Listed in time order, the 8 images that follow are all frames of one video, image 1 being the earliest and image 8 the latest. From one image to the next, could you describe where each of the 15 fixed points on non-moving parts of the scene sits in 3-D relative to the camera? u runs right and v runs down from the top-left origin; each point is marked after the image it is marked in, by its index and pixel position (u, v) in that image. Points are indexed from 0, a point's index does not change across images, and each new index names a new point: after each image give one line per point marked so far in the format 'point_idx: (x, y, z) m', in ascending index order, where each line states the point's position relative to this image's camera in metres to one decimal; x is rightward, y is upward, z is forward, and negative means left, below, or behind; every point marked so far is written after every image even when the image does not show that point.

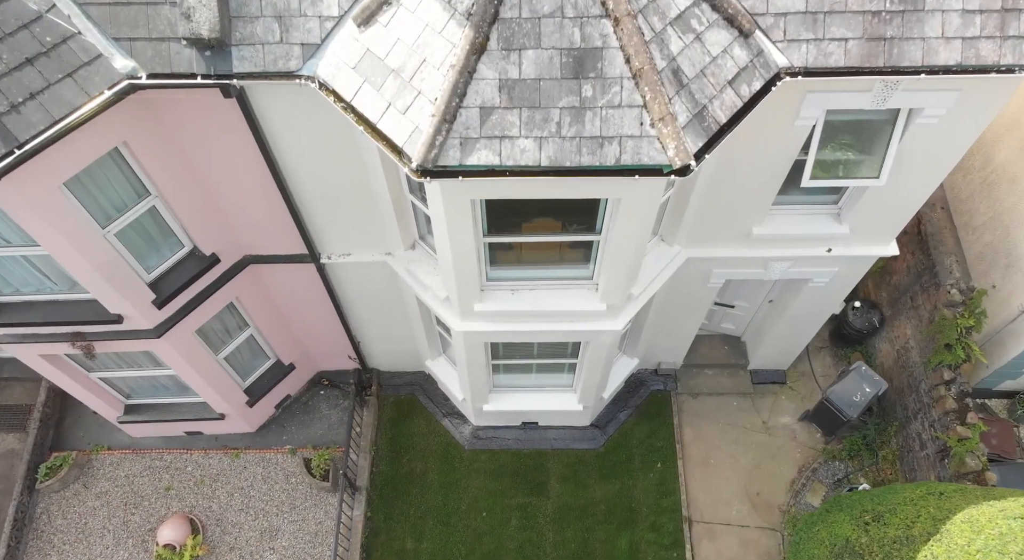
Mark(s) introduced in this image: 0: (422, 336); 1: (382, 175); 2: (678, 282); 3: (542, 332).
0: (-1.4, -0.9, +9.4) m
1: (-1.3, +1.1, +6.2) m
2: (+2.2, 0.0, +8.2) m
3: (+0.4, -0.6, +7.4) m
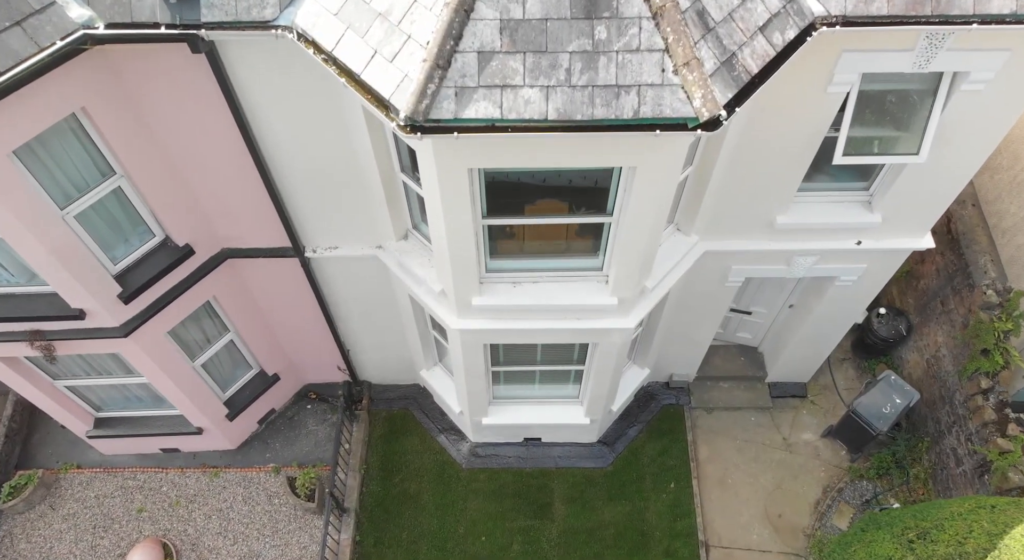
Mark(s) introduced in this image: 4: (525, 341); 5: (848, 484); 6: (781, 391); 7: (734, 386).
0: (-1.4, -0.9, +8.8) m
1: (-1.3, +1.2, +5.6) m
2: (+2.2, 0.0, +7.6) m
3: (+0.4, -0.6, +6.7) m
4: (+0.2, -0.7, +6.9) m
5: (+5.2, -3.2, +9.6) m
6: (+4.6, -1.9, +10.4) m
7: (+3.8, -1.8, +10.4) m
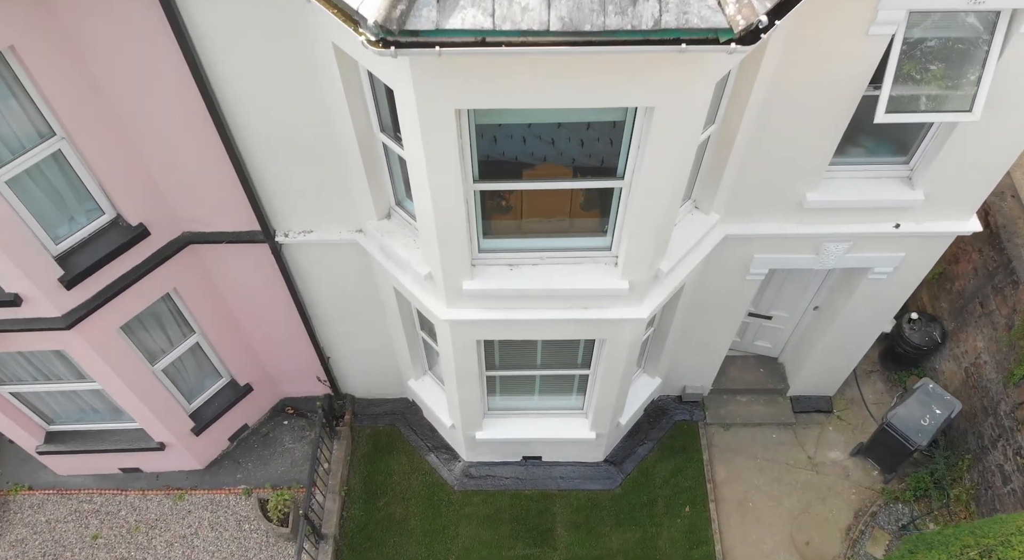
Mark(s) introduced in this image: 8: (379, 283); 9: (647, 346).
0: (-1.4, -0.9, +7.9) m
1: (-1.3, +1.4, +4.9) m
2: (+2.2, +0.1, +6.8) m
3: (+0.3, -0.4, +5.9) m
4: (+0.1, -0.6, +6.1) m
5: (+5.2, -3.2, +8.6) m
6: (+4.5, -1.9, +9.5) m
7: (+3.7, -1.9, +9.5) m
8: (-1.5, 0.0, +6.8) m
9: (+1.8, -0.8, +7.9) m
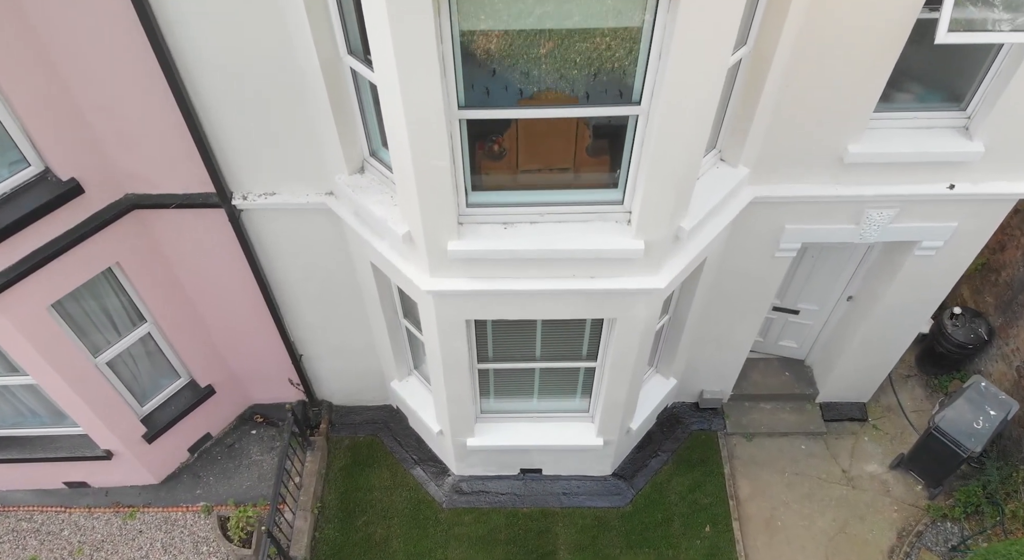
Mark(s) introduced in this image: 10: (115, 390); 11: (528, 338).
0: (-1.5, -0.7, +7.0) m
1: (-1.4, +1.8, +4.1) m
2: (+2.1, +0.3, +5.9) m
3: (+0.3, -0.1, +5.0) m
4: (+0.1, -0.3, +5.2) m
5: (+5.1, -3.0, +7.6) m
6: (+4.5, -1.8, +8.5) m
7: (+3.7, -1.8, +8.6) m
8: (-1.5, +0.2, +5.9) m
9: (+1.7, -0.7, +7.0) m
10: (-4.3, -1.2, +6.7) m
11: (+0.2, -0.6, +6.1) m
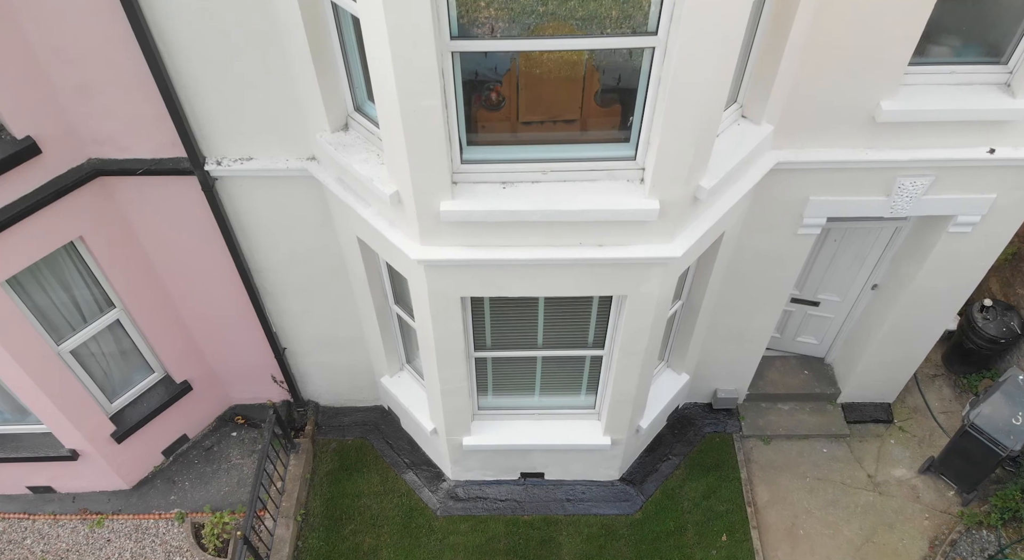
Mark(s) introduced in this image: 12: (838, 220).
0: (-1.5, -0.5, +6.5) m
1: (-1.4, +2.0, +3.7) m
2: (+2.1, +0.5, +5.4) m
3: (+0.3, +0.1, +4.5) m
4: (+0.1, -0.1, +4.7) m
5: (+5.1, -2.9, +7.0) m
6: (+4.5, -1.7, +8.0) m
7: (+3.7, -1.7, +8.0) m
8: (-1.5, +0.4, +5.4) m
9: (+1.7, -0.5, +6.5) m
10: (-4.3, -1.0, +6.2) m
11: (+0.2, -0.4, +5.6) m
12: (+3.3, +0.6, +6.2) m
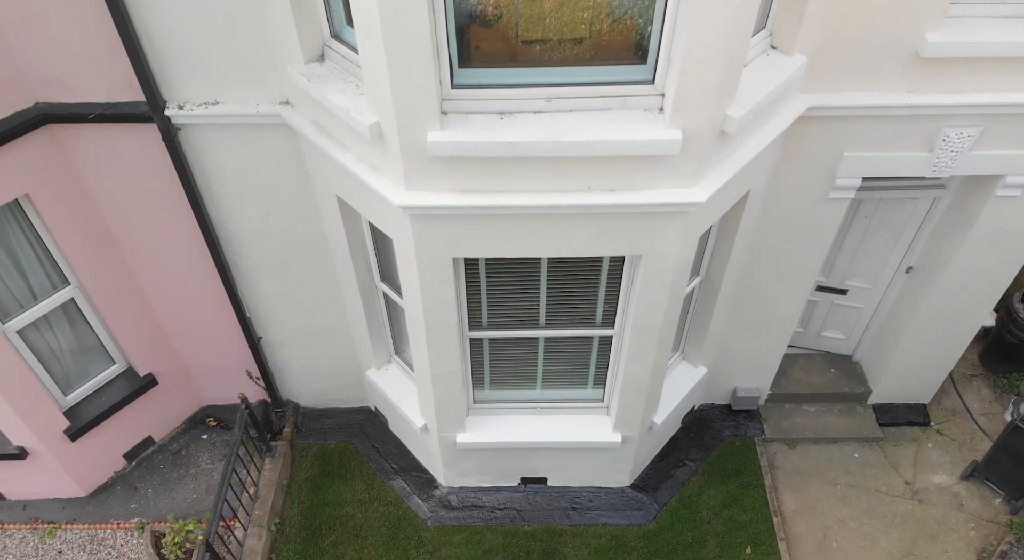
0: (-1.5, -0.3, +5.9) m
1: (-1.4, +2.4, +3.2) m
2: (+2.1, +0.8, +4.9) m
3: (+0.3, +0.4, +3.9) m
4: (+0.1, +0.2, +4.1) m
5: (+5.1, -2.7, +6.2) m
6: (+4.5, -1.6, +7.3) m
7: (+3.7, -1.5, +7.3) m
8: (-1.5, +0.7, +4.8) m
9: (+1.7, -0.3, +5.9) m
10: (-4.4, -0.8, +5.6) m
11: (+0.1, -0.2, +5.0) m
12: (+3.3, +0.9, +5.6) m
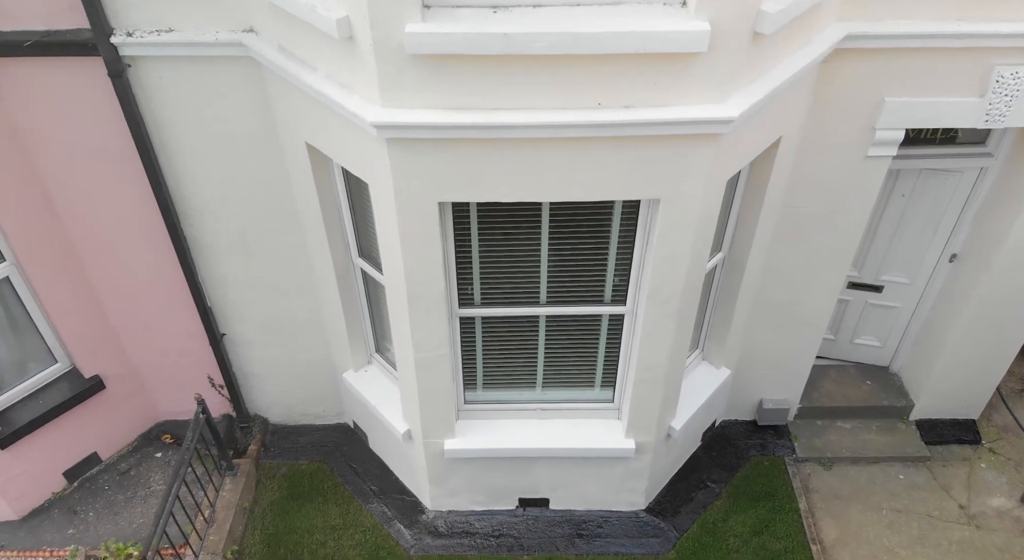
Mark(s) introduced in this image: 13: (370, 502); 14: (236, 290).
0: (-1.5, -0.2, +5.2) m
1: (-1.4, +2.8, +2.7) m
2: (+2.1, +1.0, +4.3) m
3: (+0.3, +0.7, +3.3) m
4: (0.0, +0.6, +3.5) m
5: (+5.1, -2.6, +5.3) m
6: (+4.4, -1.6, +6.4) m
7: (+3.7, -1.5, +6.5) m
8: (-1.5, +0.9, +4.2) m
9: (+1.7, -0.1, +5.2) m
10: (-4.4, -0.6, +4.8) m
11: (+0.1, +0.1, +4.3) m
12: (+3.3, +1.0, +5.1) m
13: (-1.4, -2.1, +6.0) m
14: (-2.4, -0.1, +5.3) m
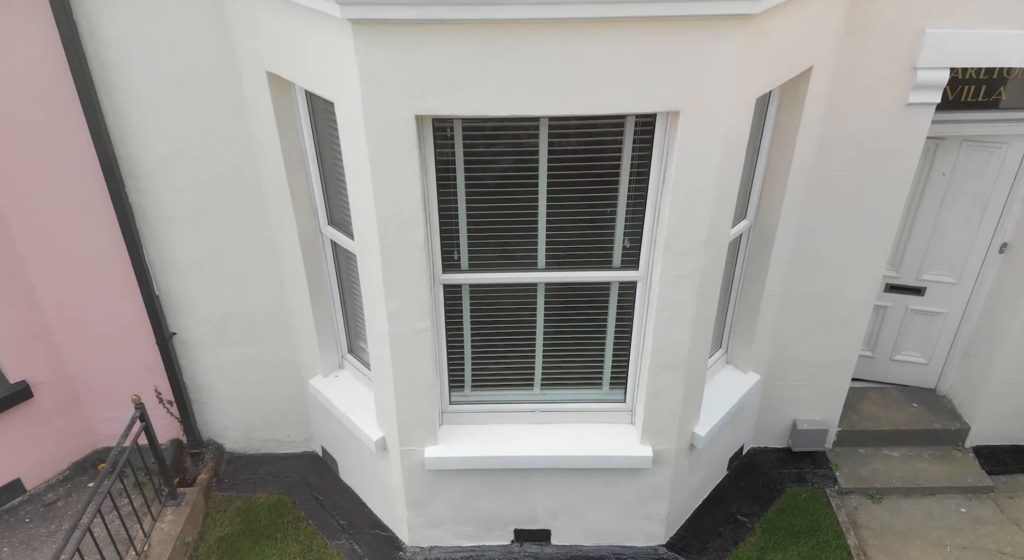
0: (-1.5, 0.0, +4.5) m
1: (-1.5, +3.2, +2.5) m
2: (+2.0, +1.3, +3.8) m
3: (+0.2, +1.1, +2.8) m
4: (0.0, +0.9, +2.9) m
5: (+5.0, -2.4, +4.3) m
6: (+4.4, -1.6, +5.6) m
7: (+3.6, -1.6, +5.6) m
8: (-1.6, +1.2, +3.7) m
9: (+1.6, 0.0, +4.5) m
10: (-4.4, -0.4, +4.1) m
11: (+0.1, +0.3, +3.7) m
12: (+3.2, +1.2, +4.6) m
13: (-1.4, -2.1, +5.0) m
14: (-2.4, 0.0, +4.6) m
